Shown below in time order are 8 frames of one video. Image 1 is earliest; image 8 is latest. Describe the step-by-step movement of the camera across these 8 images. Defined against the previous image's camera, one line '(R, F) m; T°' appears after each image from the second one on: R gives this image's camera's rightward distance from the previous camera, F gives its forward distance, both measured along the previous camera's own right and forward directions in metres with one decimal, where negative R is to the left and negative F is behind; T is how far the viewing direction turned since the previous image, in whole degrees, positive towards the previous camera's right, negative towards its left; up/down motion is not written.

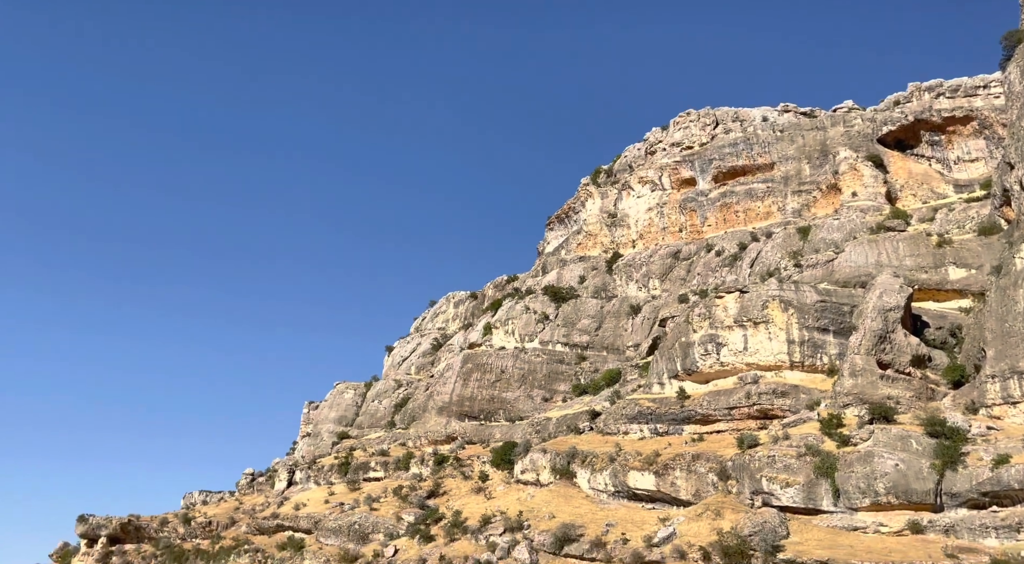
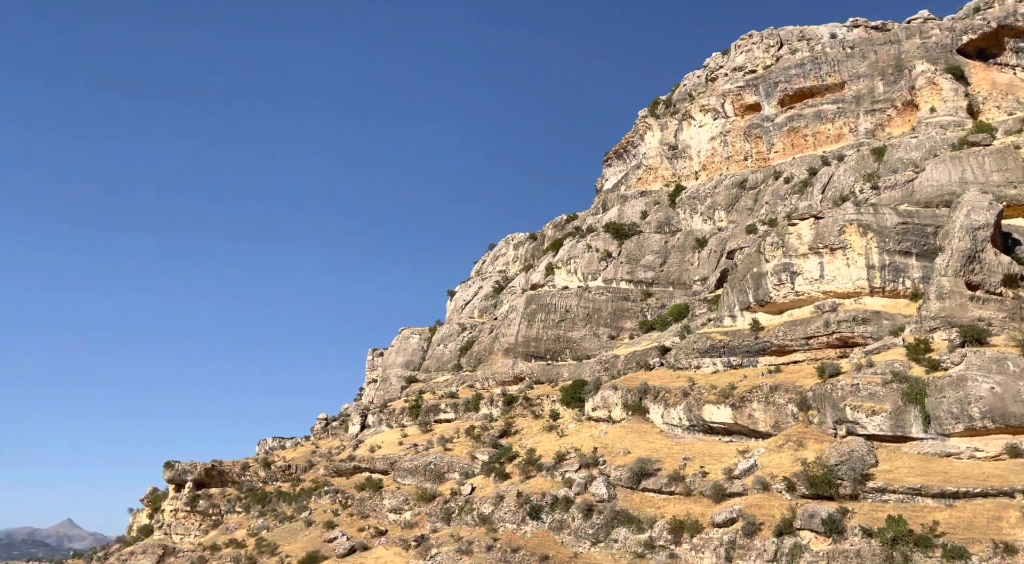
(-0.6, +0.7) m; -3°
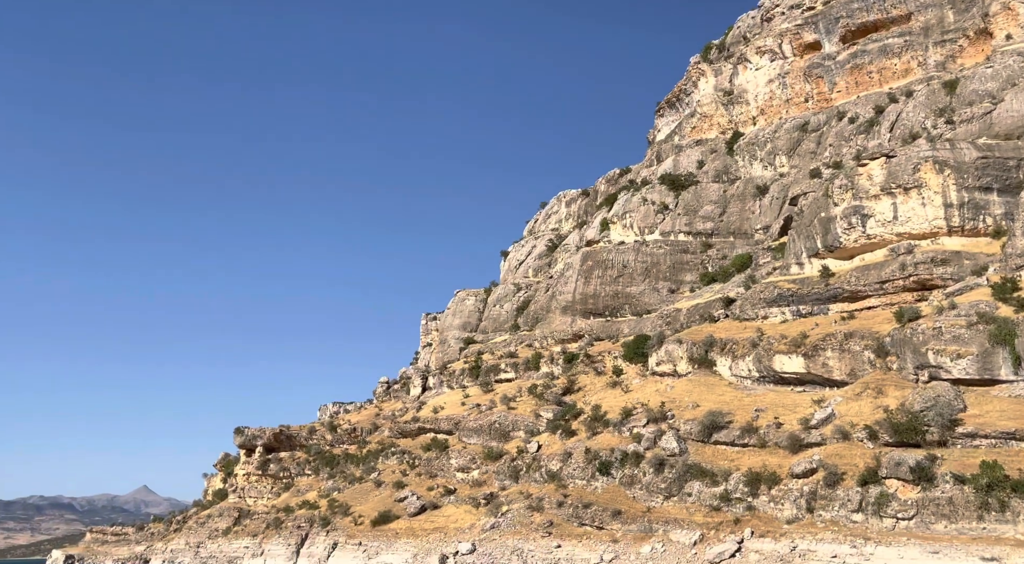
(-0.7, +0.8) m; -3°
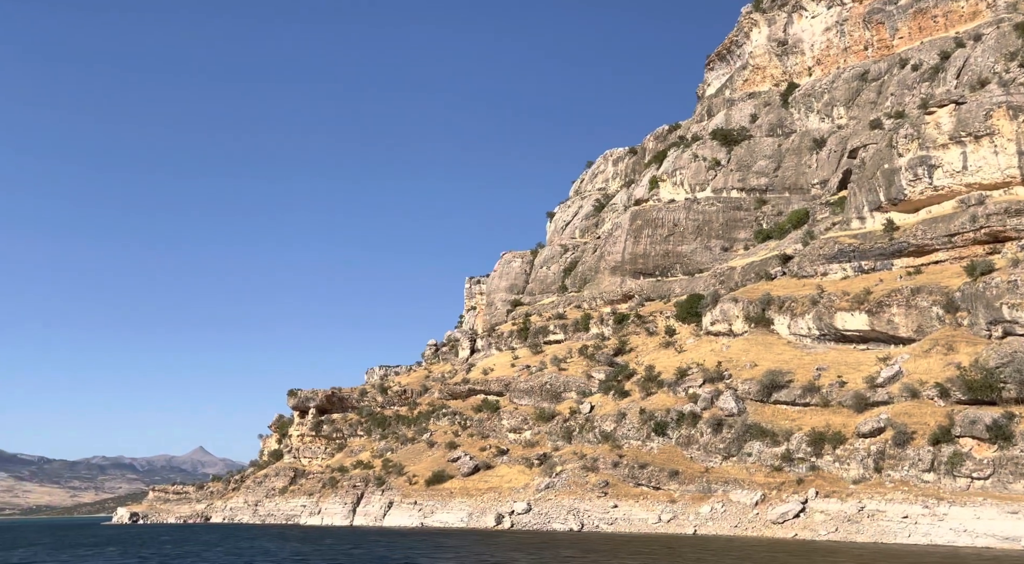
(-0.5, +0.8) m; -3°
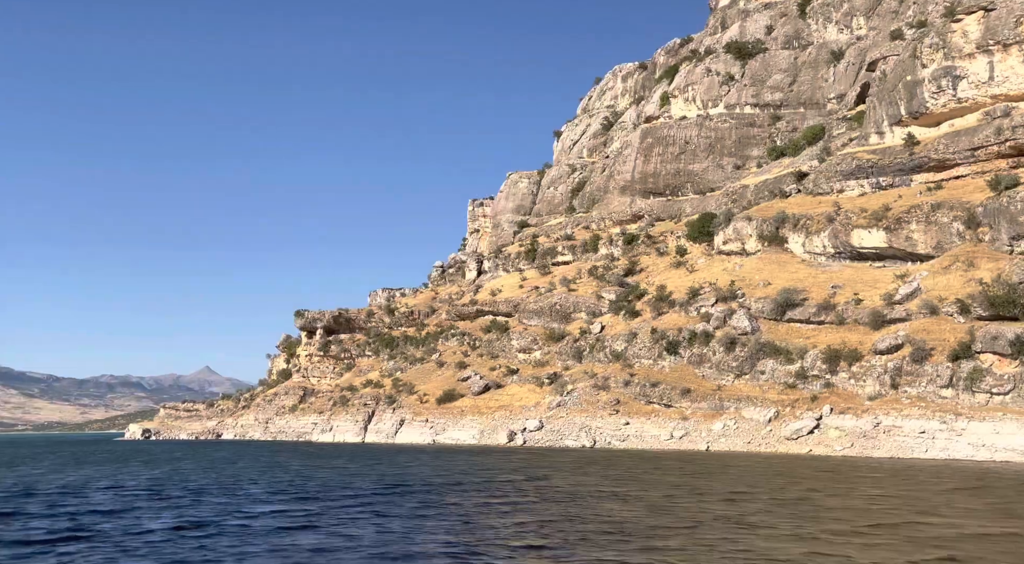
(-0.3, +0.7) m; 0°
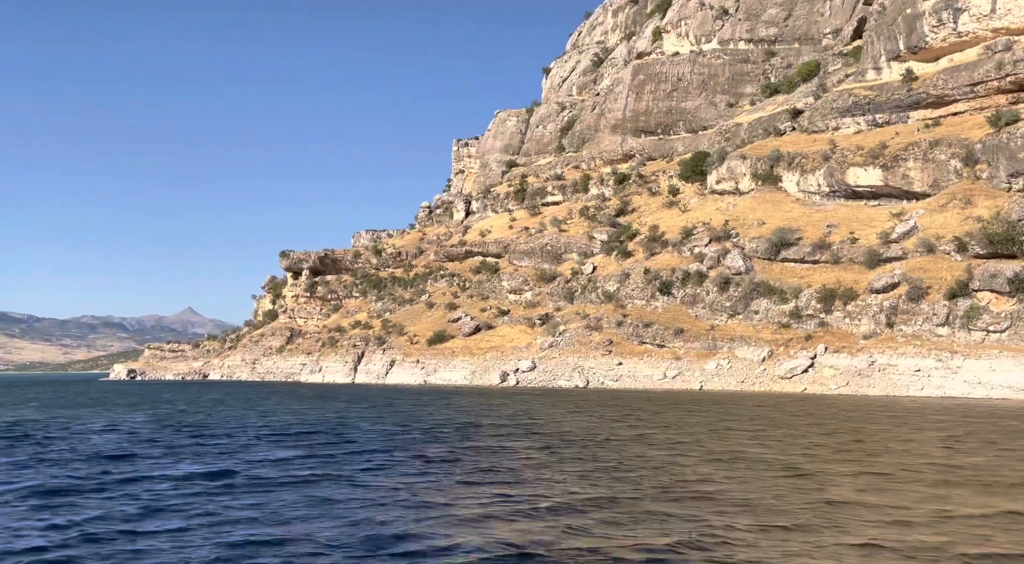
(-0.2, +0.6) m; +1°
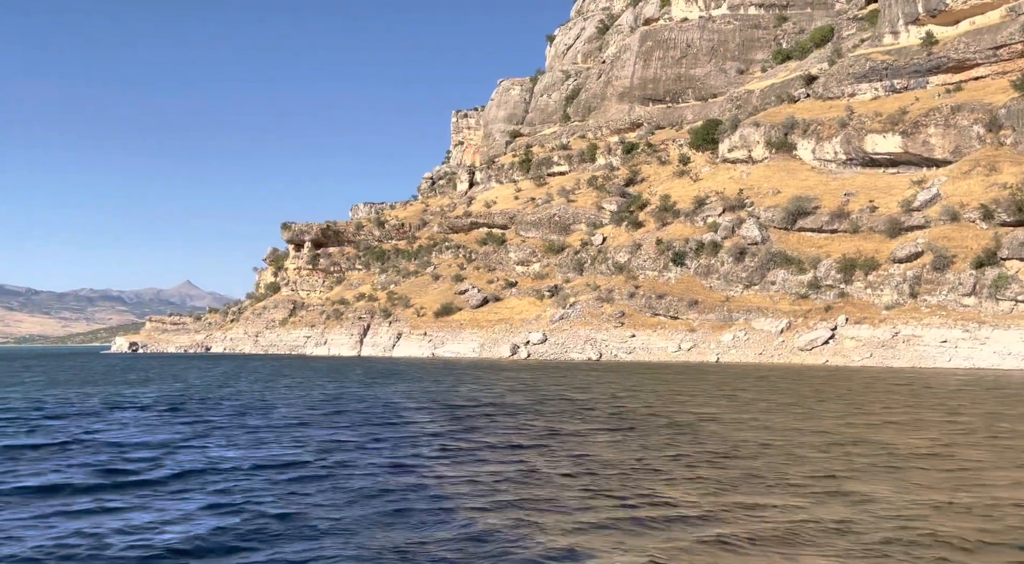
(-0.5, +1.0) m; 0°
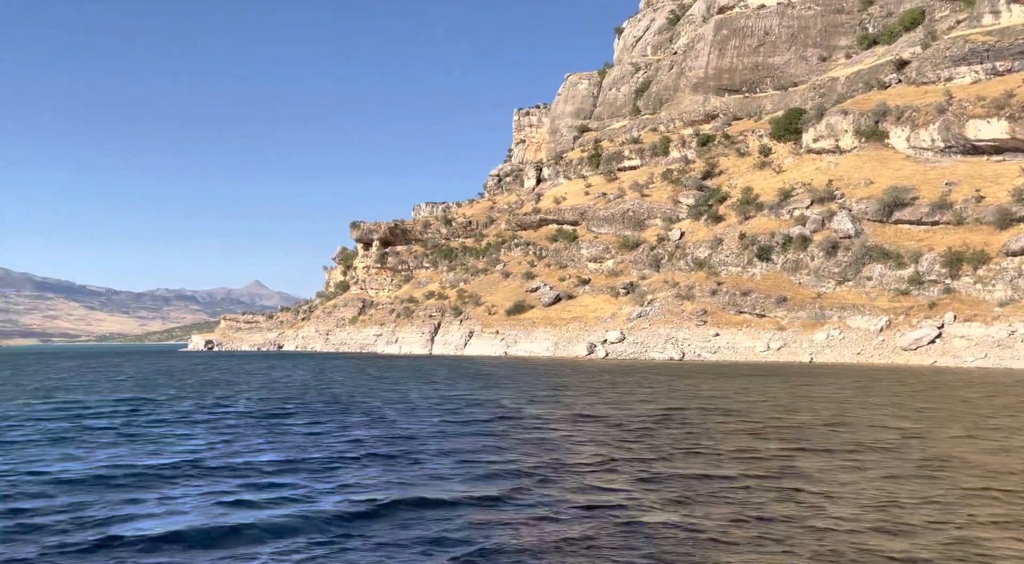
(-0.7, +1.8) m; -3°
